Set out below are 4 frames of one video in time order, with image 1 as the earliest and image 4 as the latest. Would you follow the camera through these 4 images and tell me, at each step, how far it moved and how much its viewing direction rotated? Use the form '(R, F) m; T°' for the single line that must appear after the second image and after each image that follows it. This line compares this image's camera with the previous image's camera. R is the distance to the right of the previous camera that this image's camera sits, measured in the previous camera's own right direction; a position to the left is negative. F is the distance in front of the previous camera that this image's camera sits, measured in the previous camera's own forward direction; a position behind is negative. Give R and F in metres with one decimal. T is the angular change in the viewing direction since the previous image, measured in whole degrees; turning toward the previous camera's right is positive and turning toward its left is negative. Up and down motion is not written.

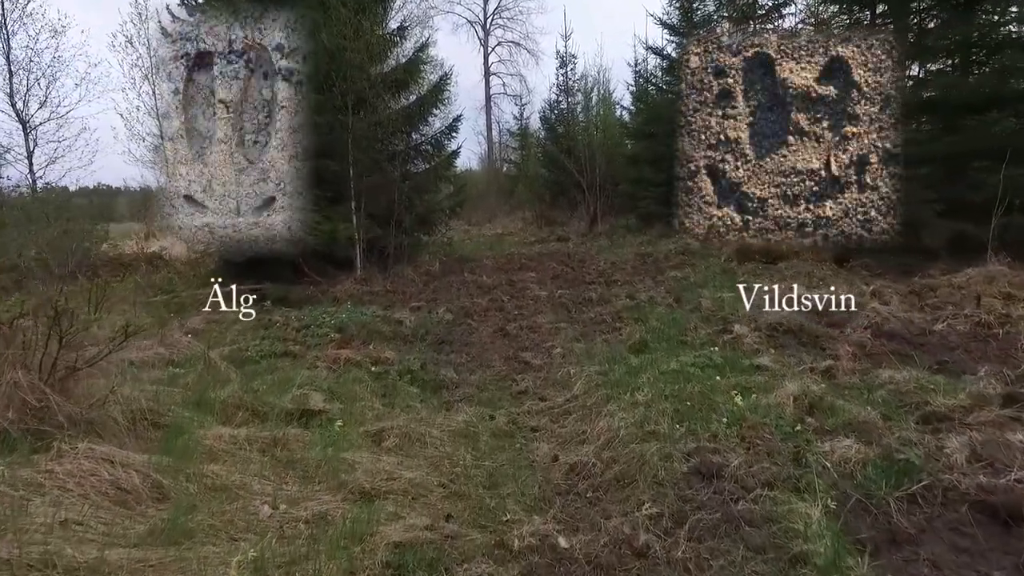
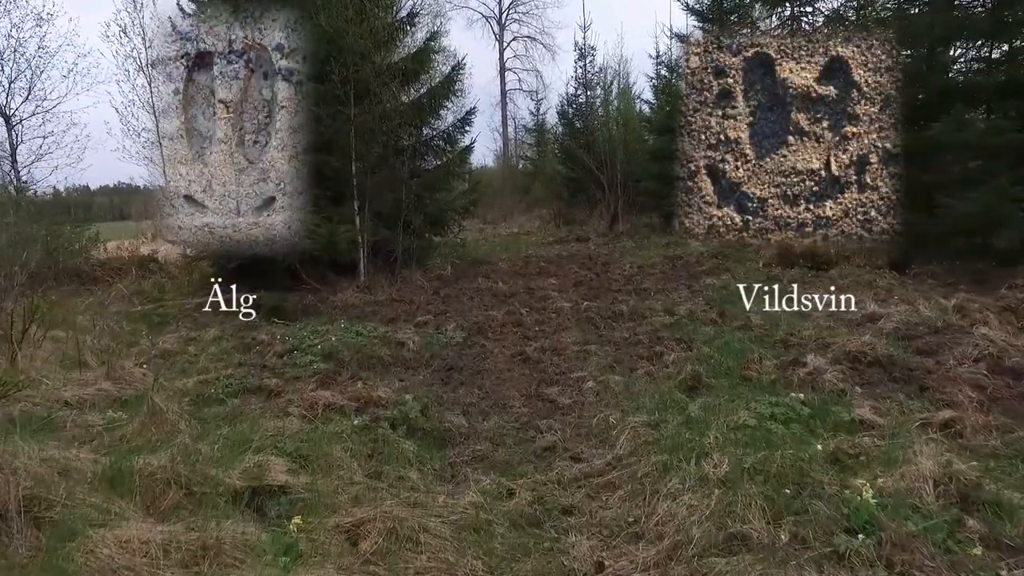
(0.0, +0.9) m; -1°
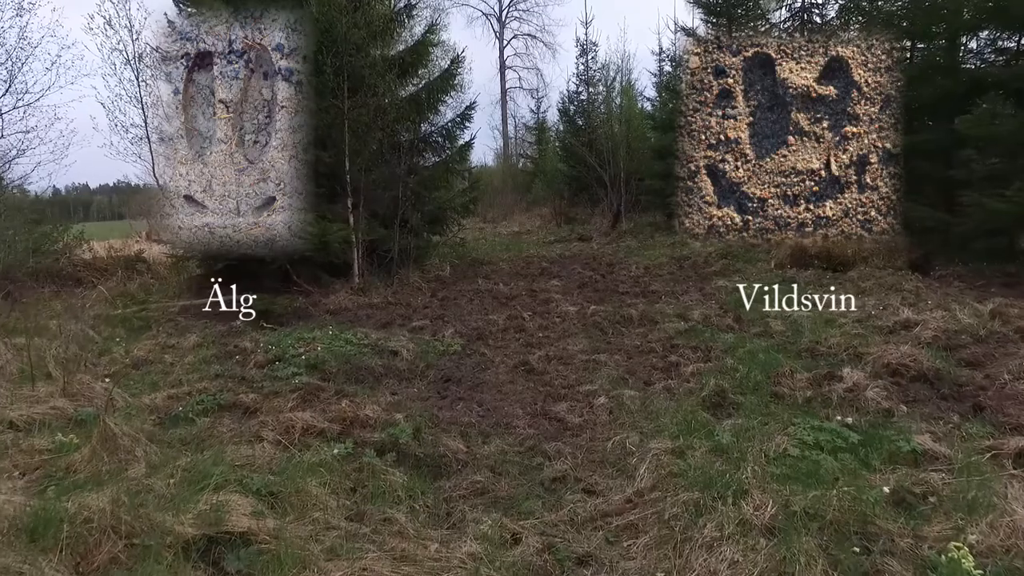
(0.0, +0.4) m; 0°
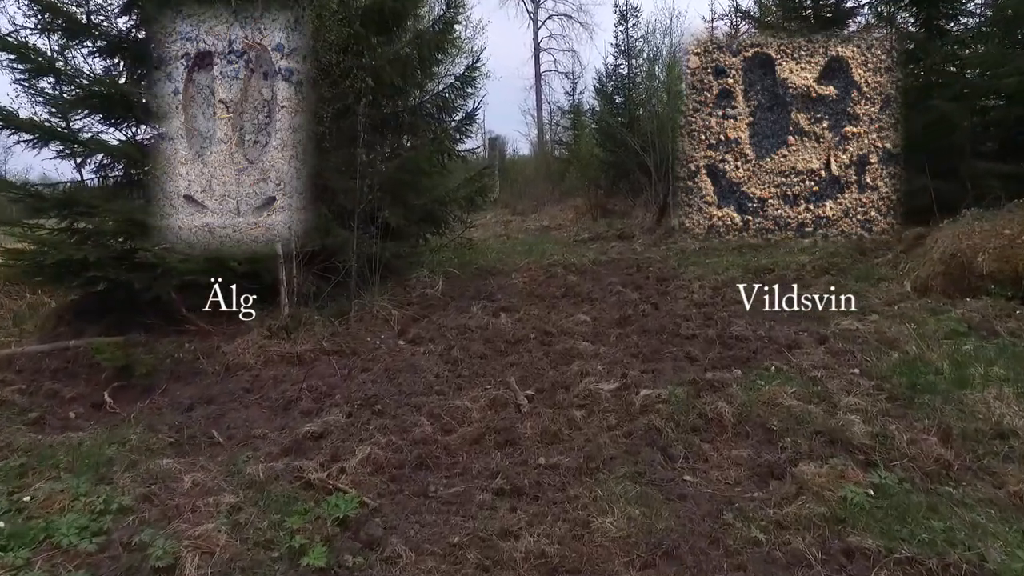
(+0.3, +3.0) m; -3°
